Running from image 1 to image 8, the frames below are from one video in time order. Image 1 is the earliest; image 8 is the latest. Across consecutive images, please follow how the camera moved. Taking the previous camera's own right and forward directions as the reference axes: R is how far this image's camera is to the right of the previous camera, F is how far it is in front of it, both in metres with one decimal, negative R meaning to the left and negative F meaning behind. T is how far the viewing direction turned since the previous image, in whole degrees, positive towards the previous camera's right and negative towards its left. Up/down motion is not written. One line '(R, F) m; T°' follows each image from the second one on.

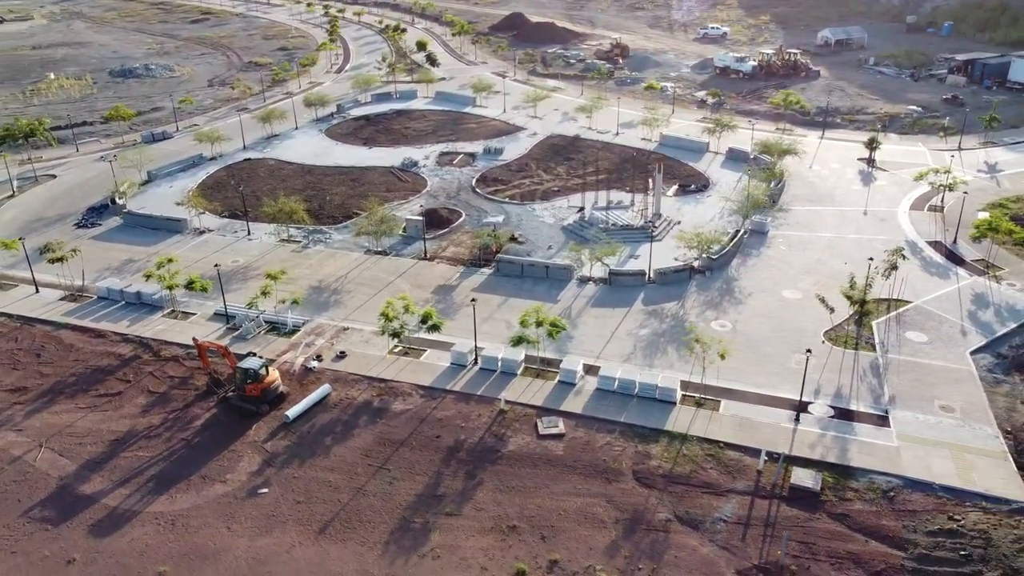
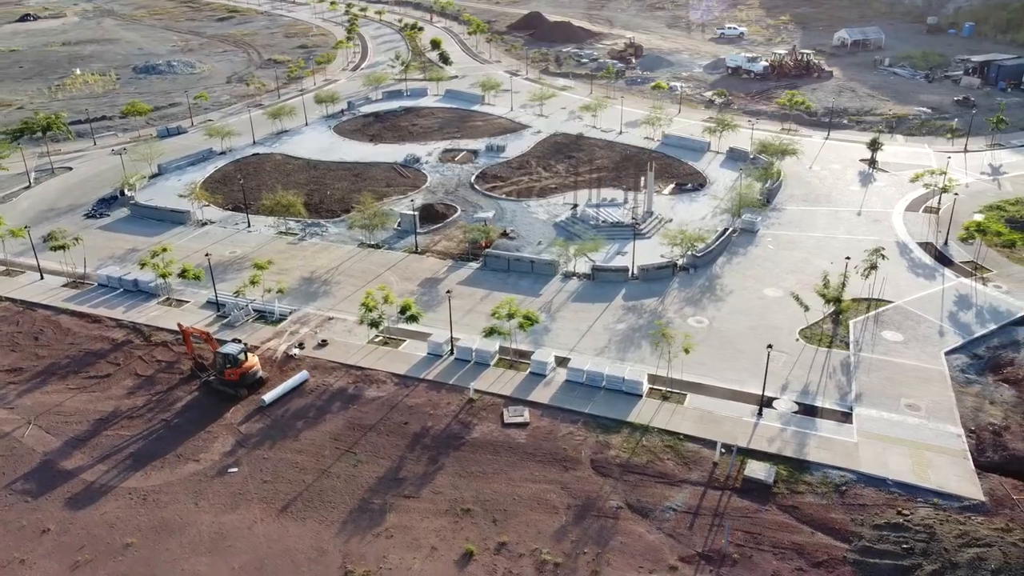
(+2.3, -0.7) m; -2°
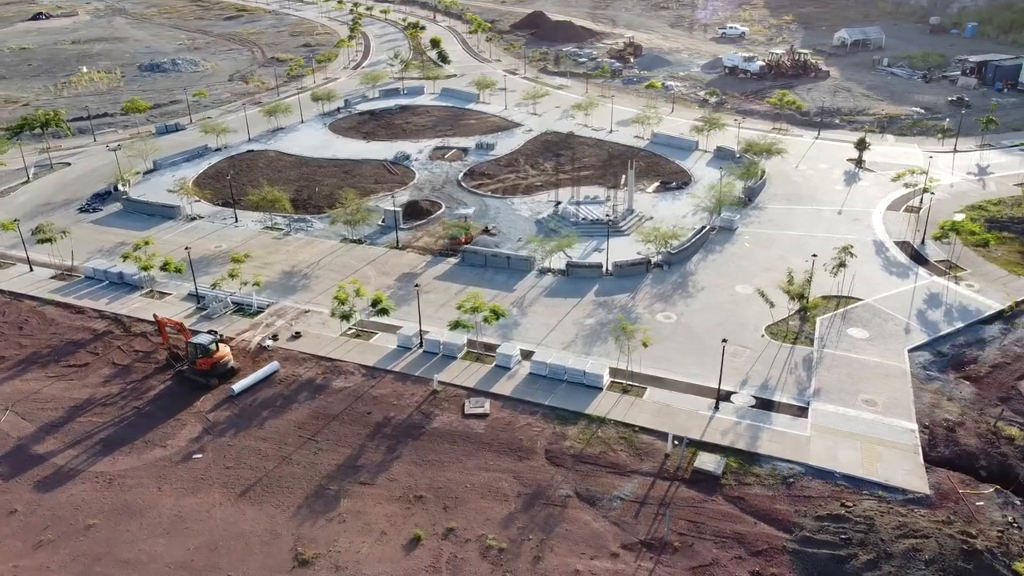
(+2.0, -0.6) m; -1°
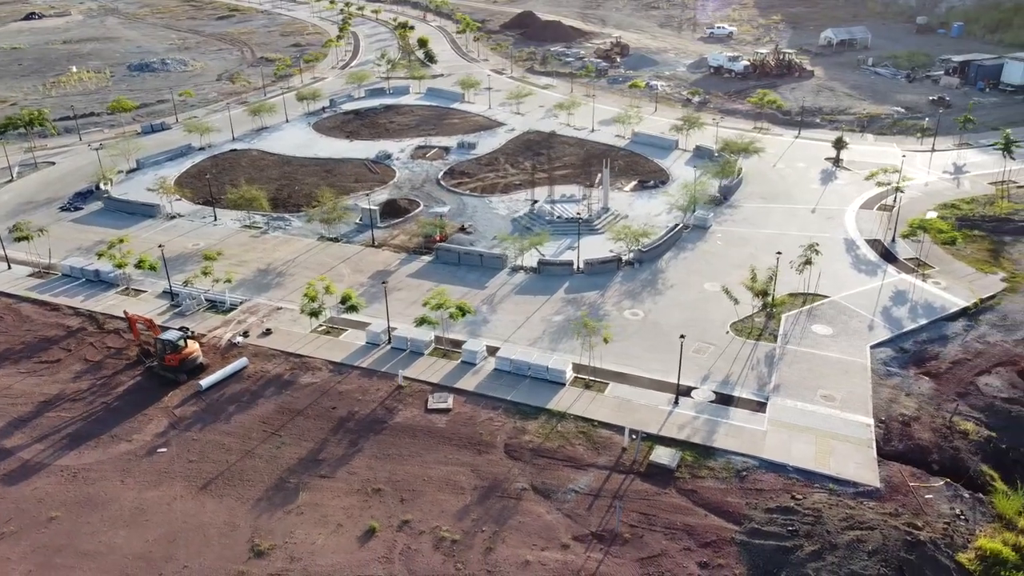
(+1.4, -0.4) m; 0°
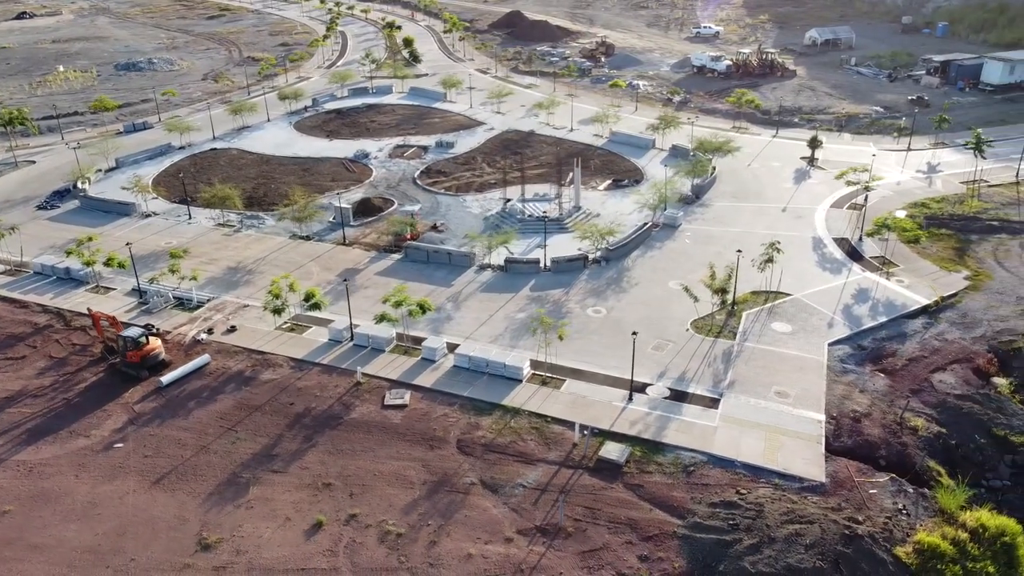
(+1.7, -0.3) m; 0°
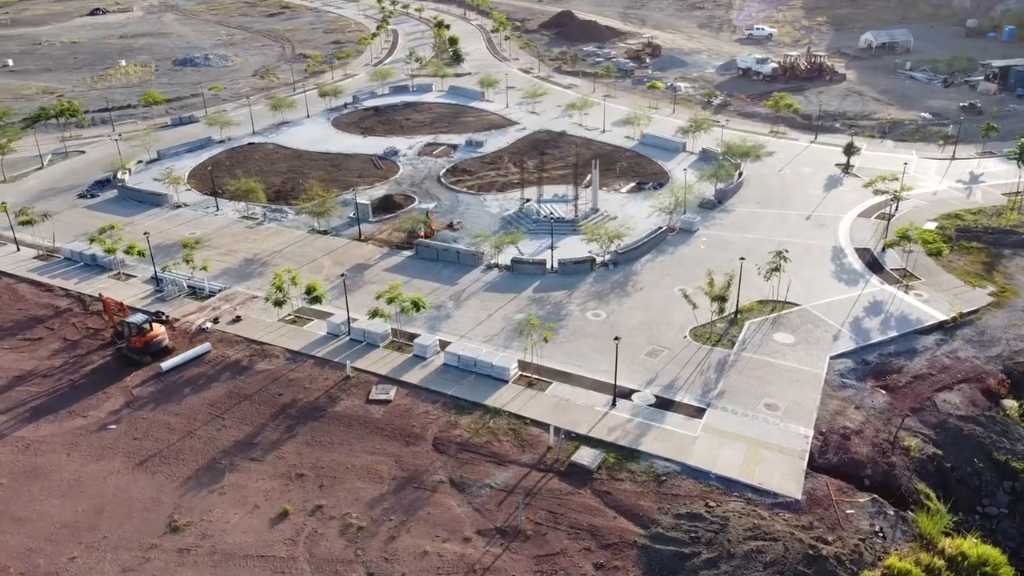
(+2.9, +0.1) m; -4°
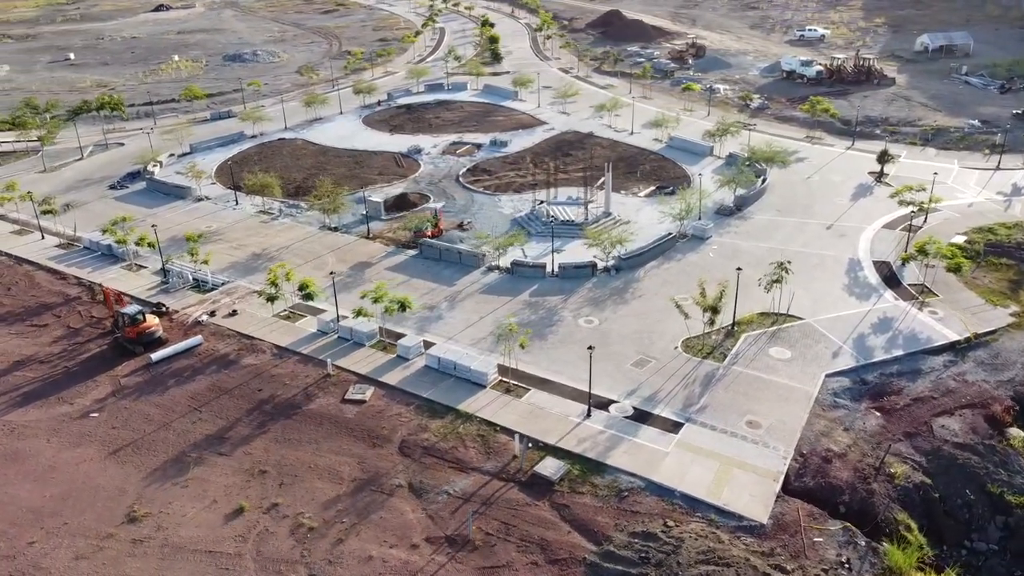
(+3.1, +0.6) m; -4°
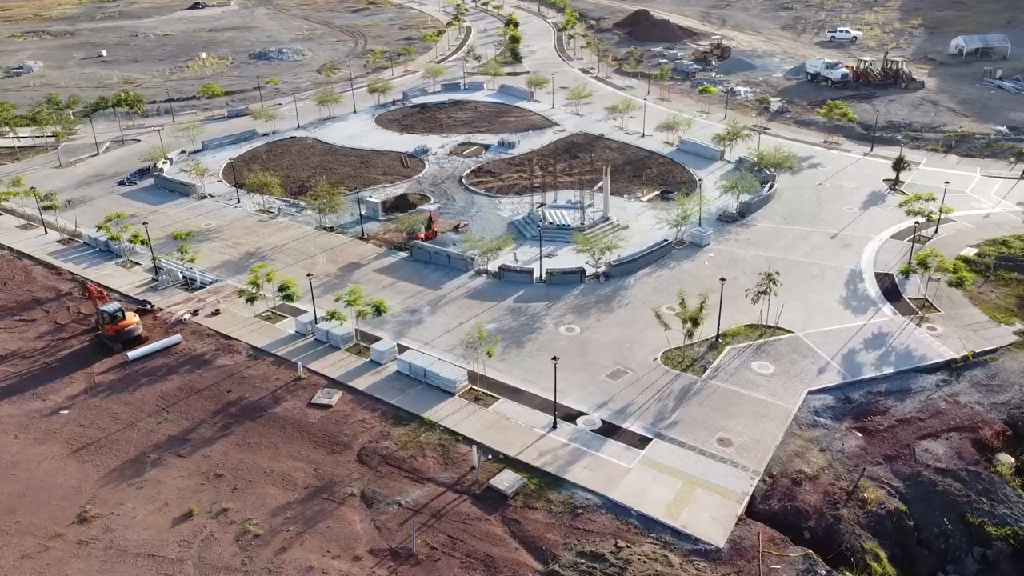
(+2.6, +0.7) m; -3°
